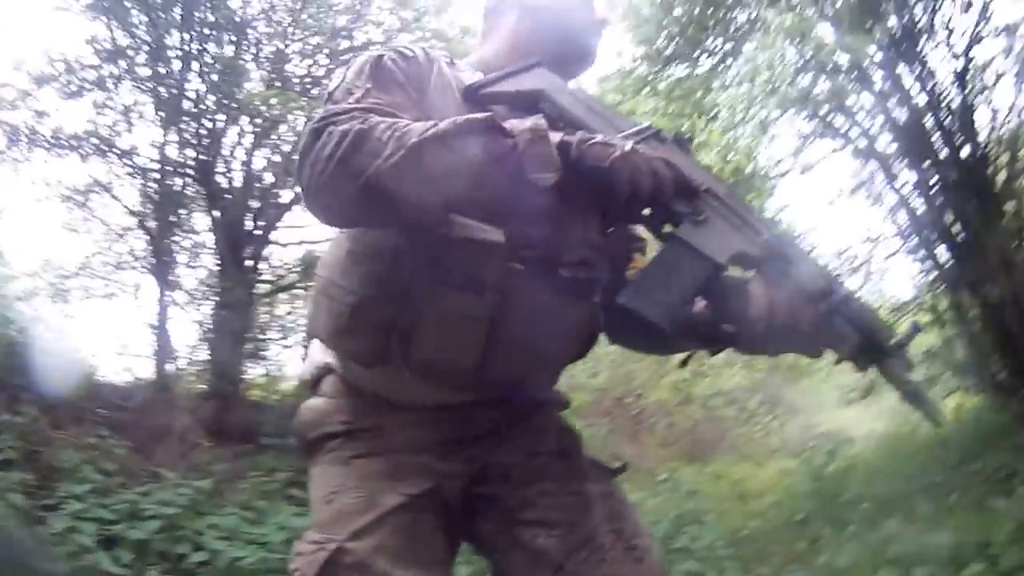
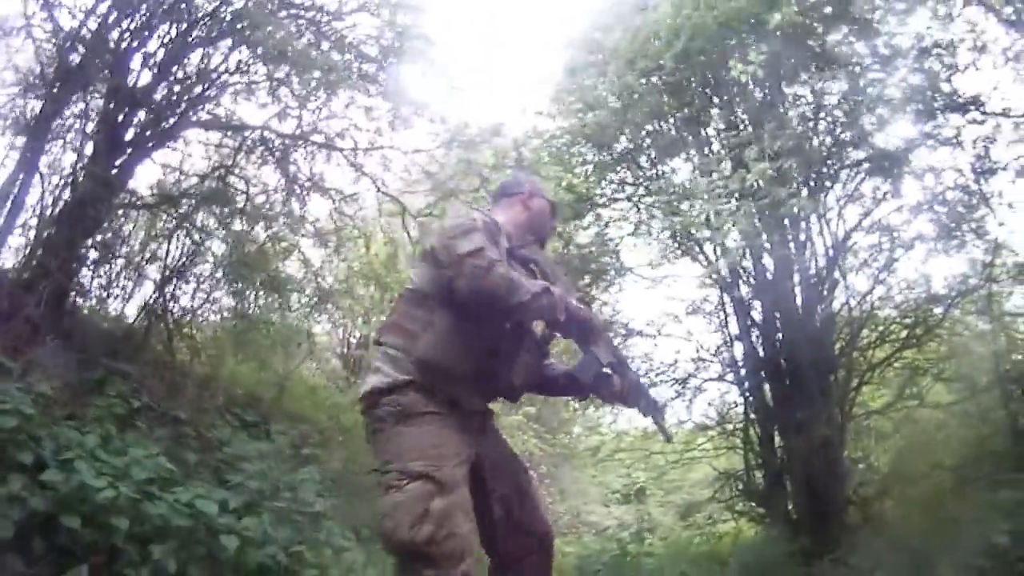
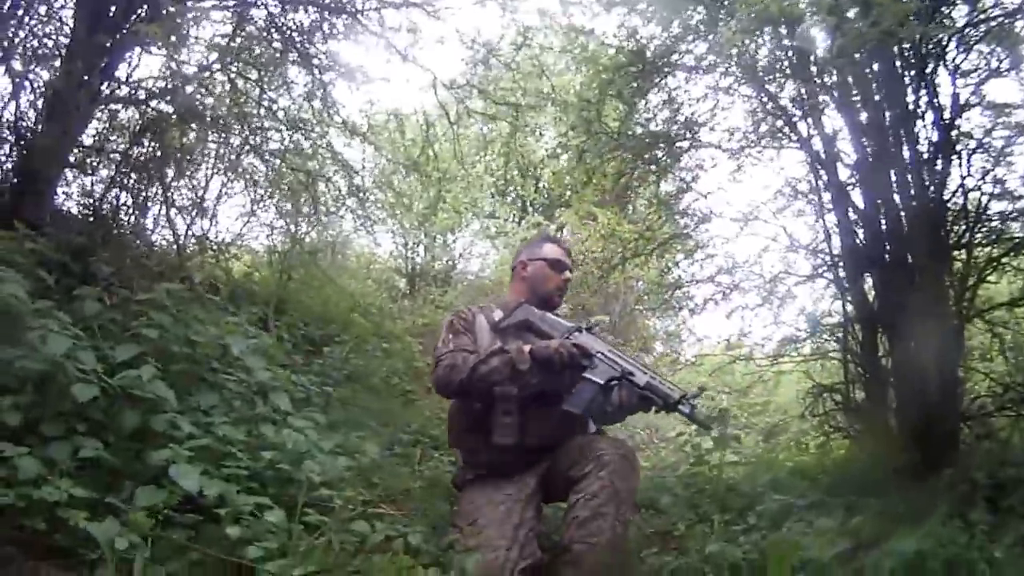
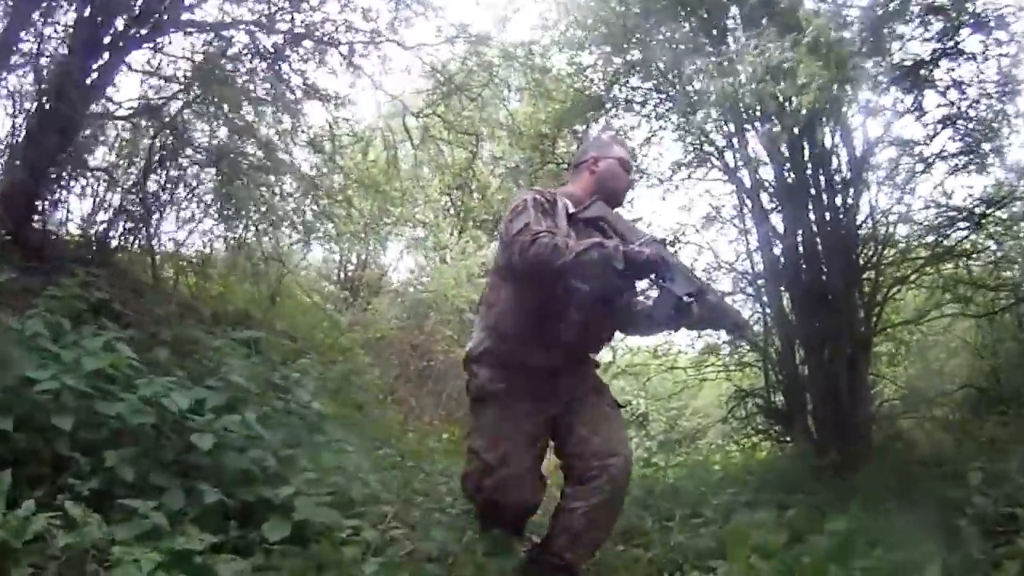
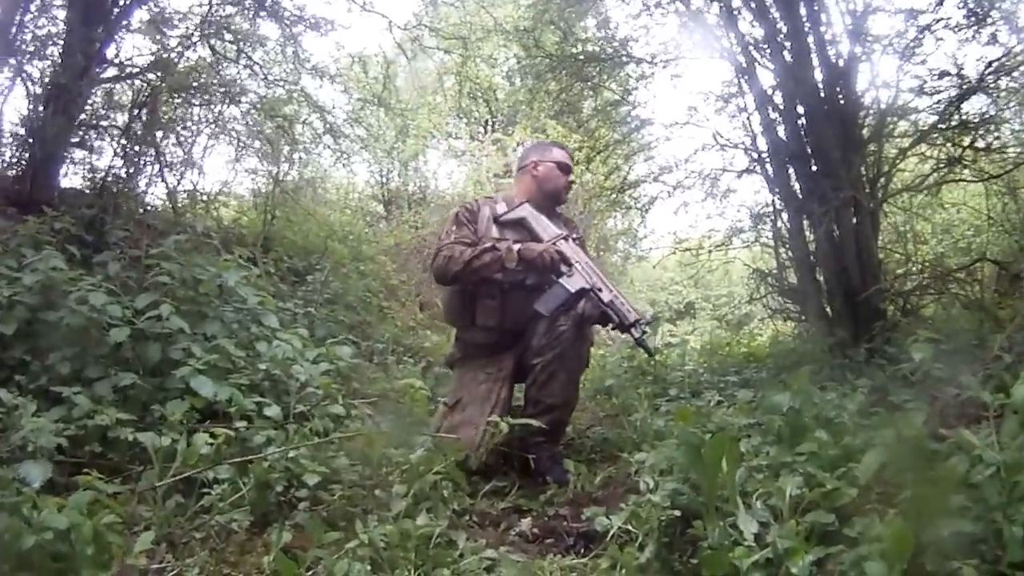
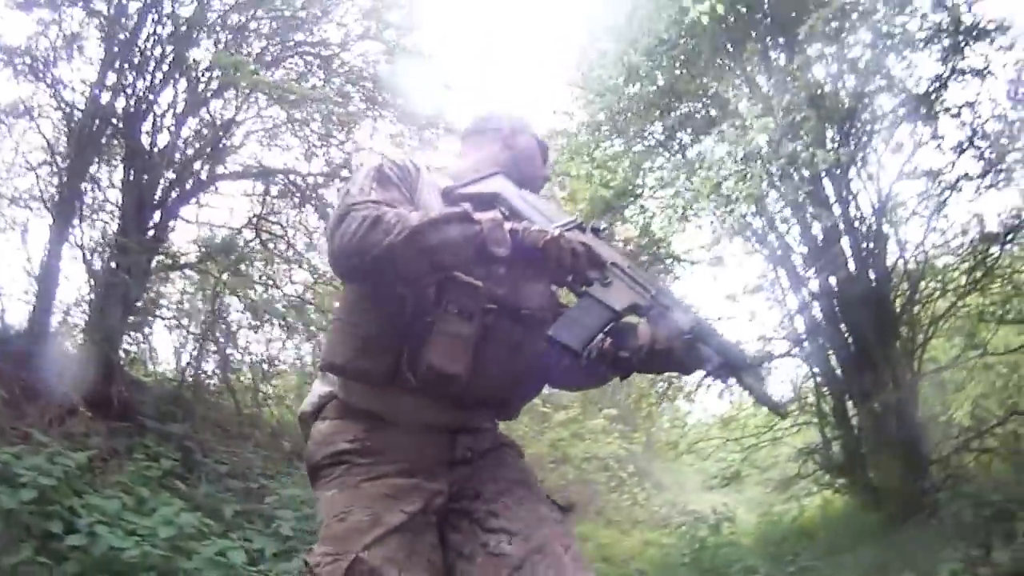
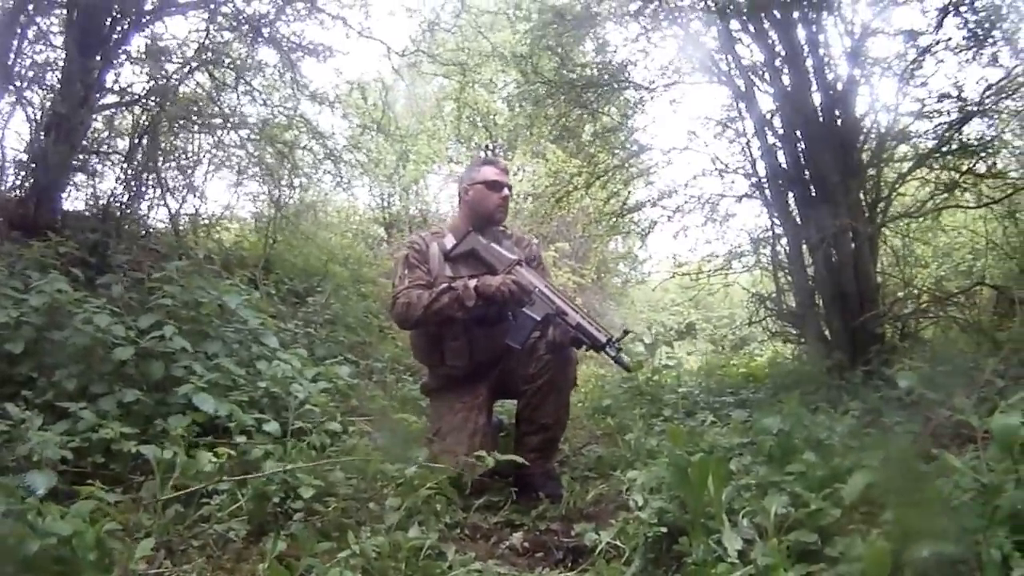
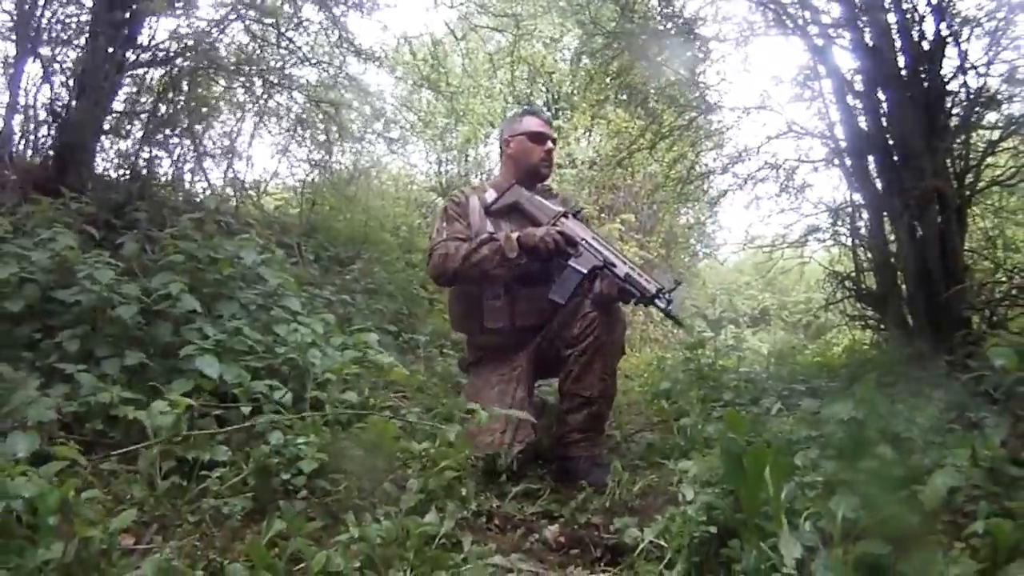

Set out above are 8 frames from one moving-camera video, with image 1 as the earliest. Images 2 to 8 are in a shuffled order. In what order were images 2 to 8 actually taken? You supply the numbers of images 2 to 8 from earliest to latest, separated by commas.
6, 2, 4, 3, 8, 7, 5
